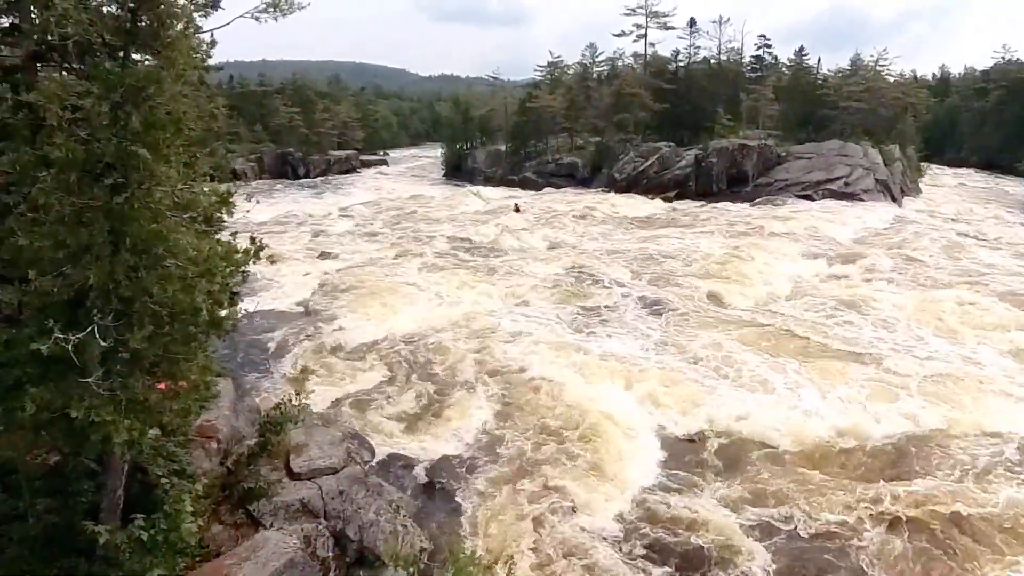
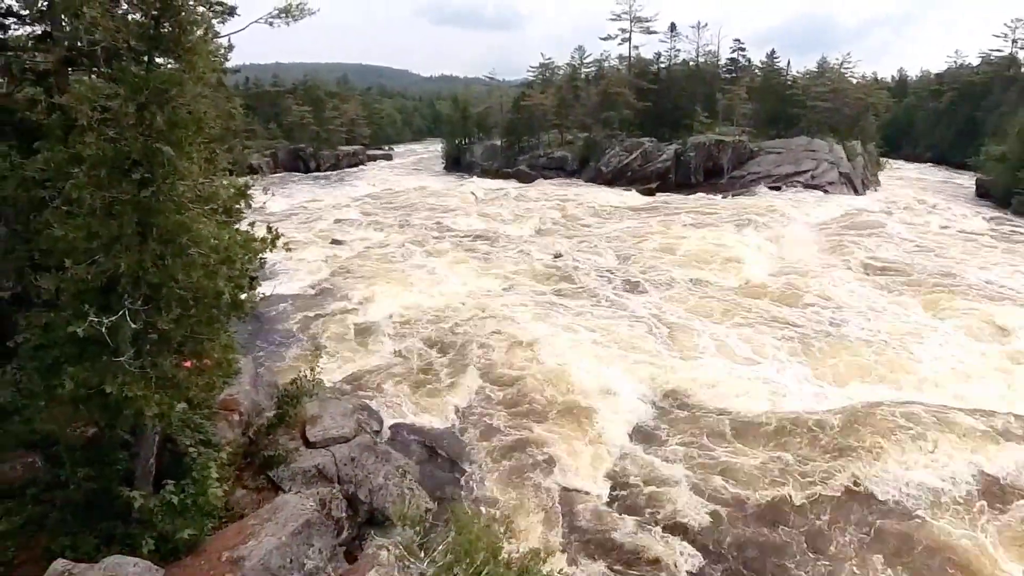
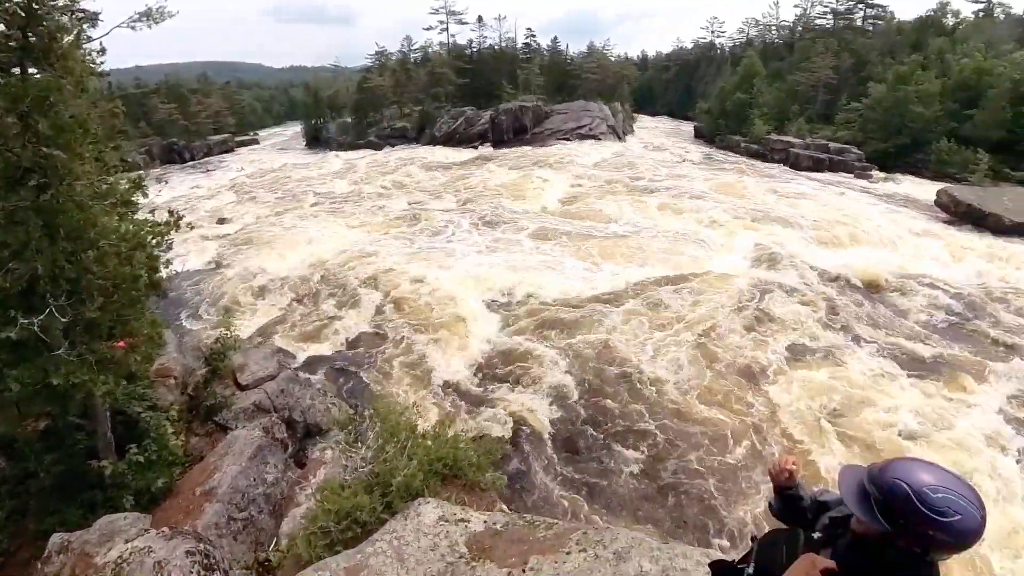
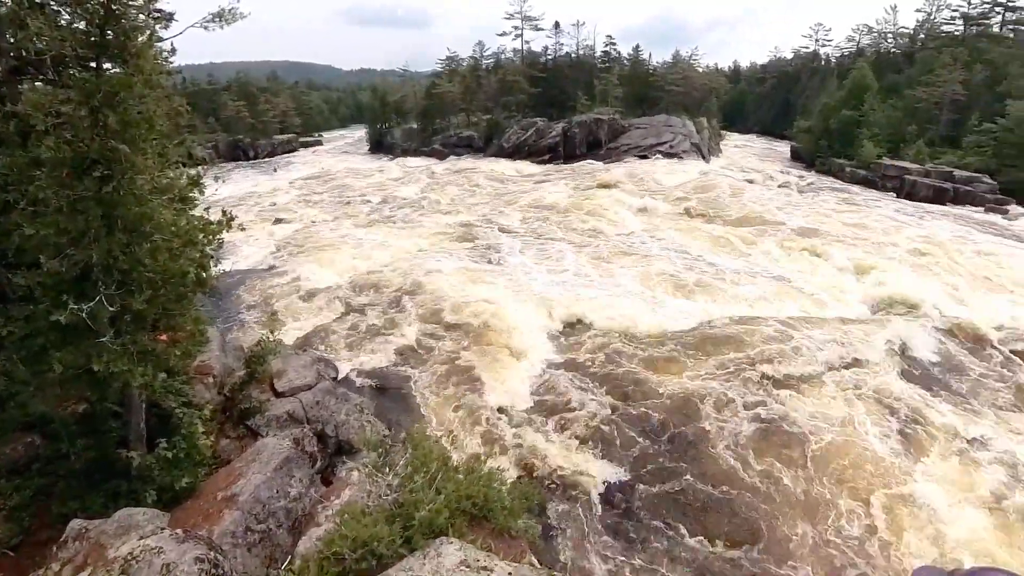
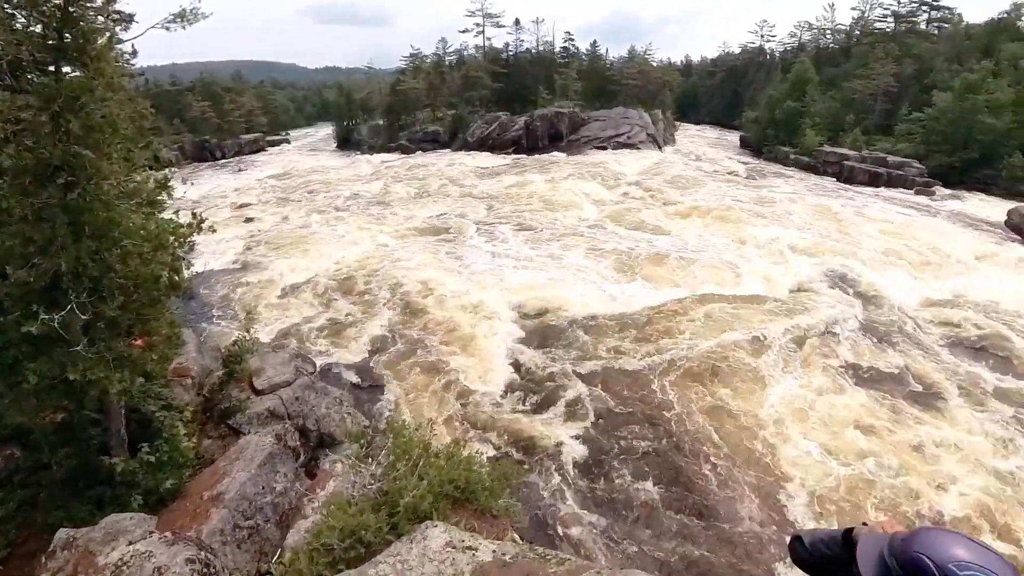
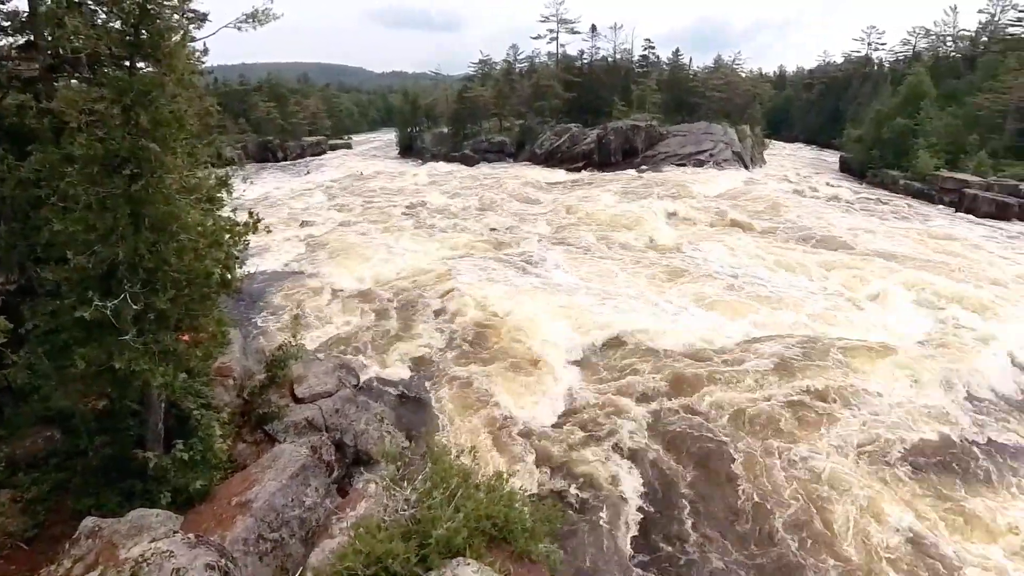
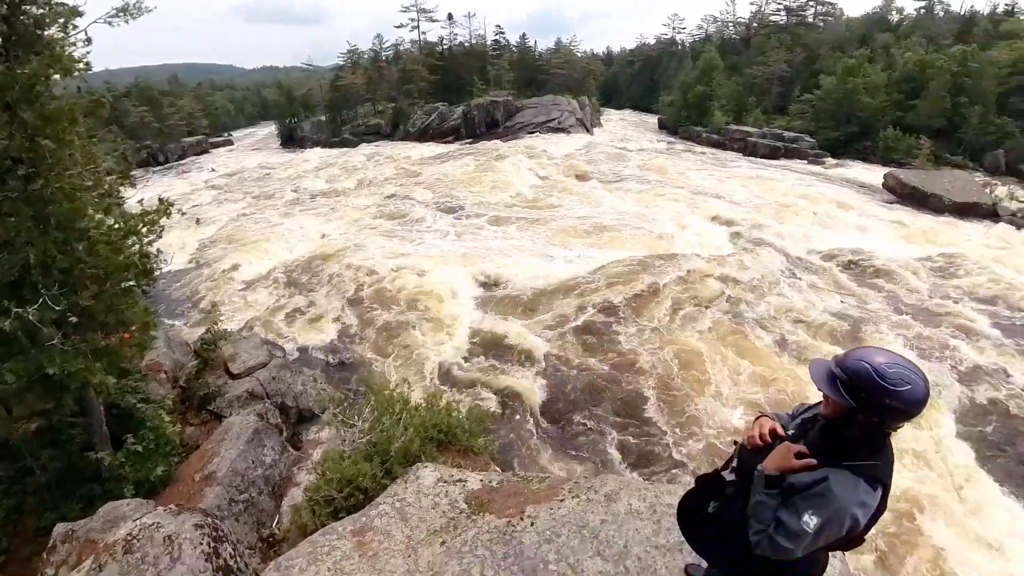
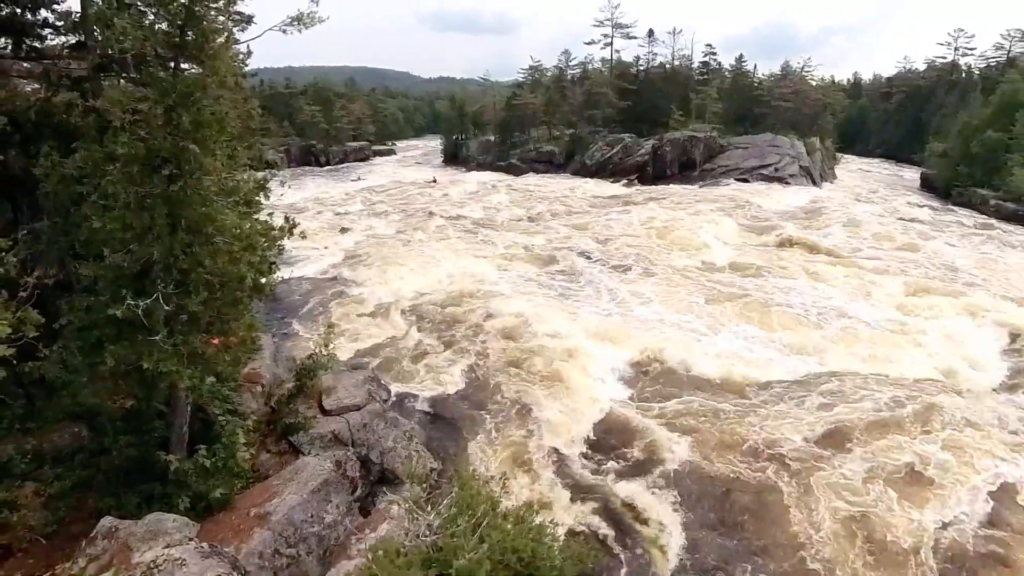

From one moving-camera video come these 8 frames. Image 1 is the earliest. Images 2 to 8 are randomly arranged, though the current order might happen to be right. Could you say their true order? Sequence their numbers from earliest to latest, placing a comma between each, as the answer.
2, 8, 6, 4, 5, 3, 7
